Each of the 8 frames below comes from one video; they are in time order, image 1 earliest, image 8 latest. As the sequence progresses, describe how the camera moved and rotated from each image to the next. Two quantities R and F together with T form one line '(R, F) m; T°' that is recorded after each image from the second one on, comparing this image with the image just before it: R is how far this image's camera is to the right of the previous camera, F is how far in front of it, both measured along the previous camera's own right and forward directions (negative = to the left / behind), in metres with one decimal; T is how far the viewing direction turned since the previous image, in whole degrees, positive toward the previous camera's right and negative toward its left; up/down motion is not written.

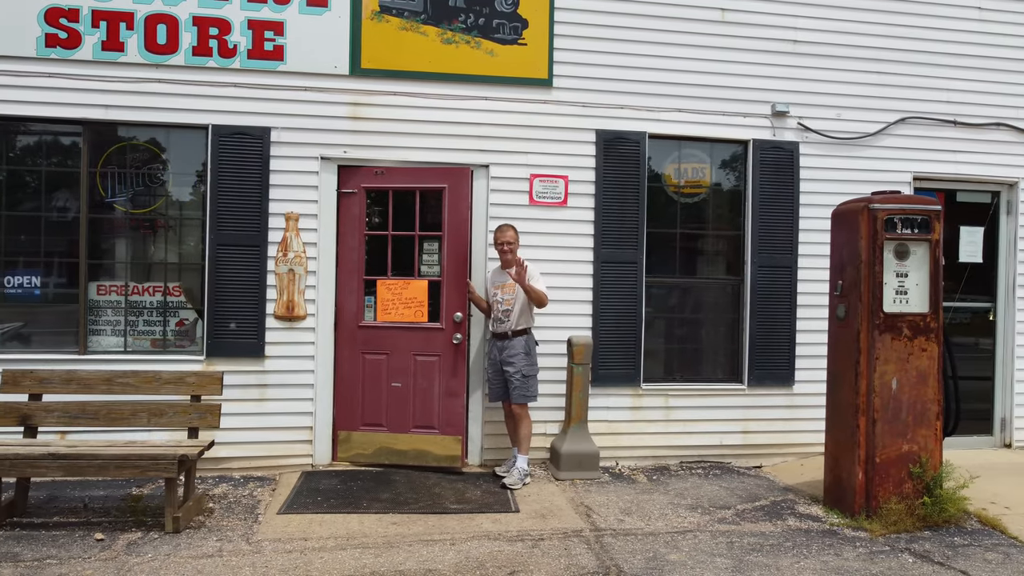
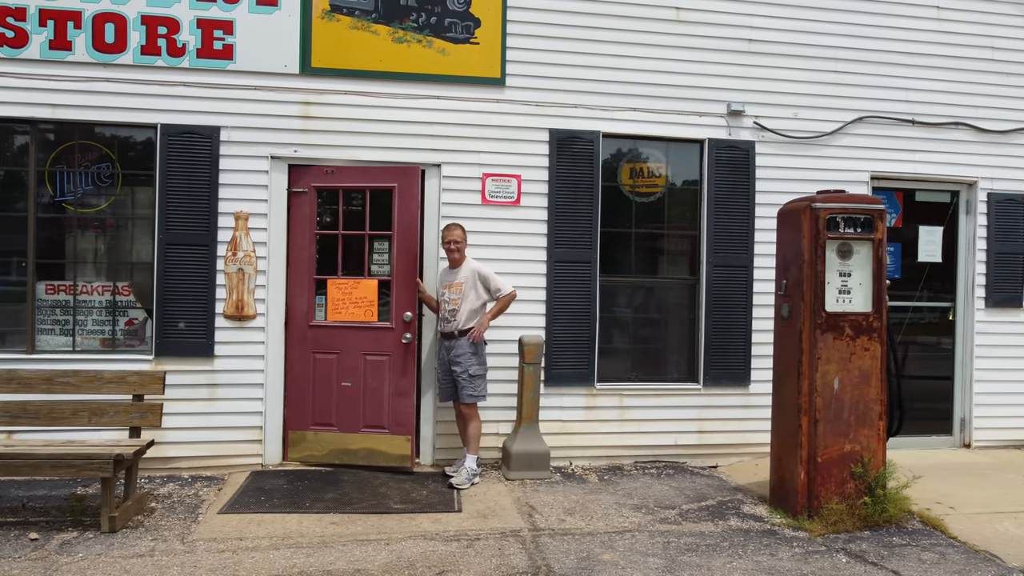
(+0.3, 0.0) m; 0°
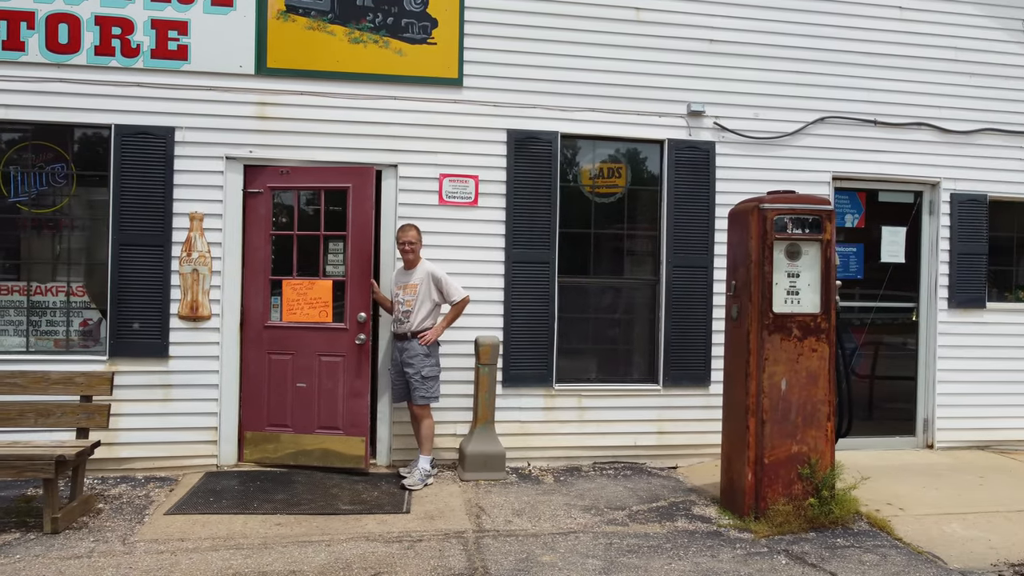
(+0.3, 0.0) m; 0°
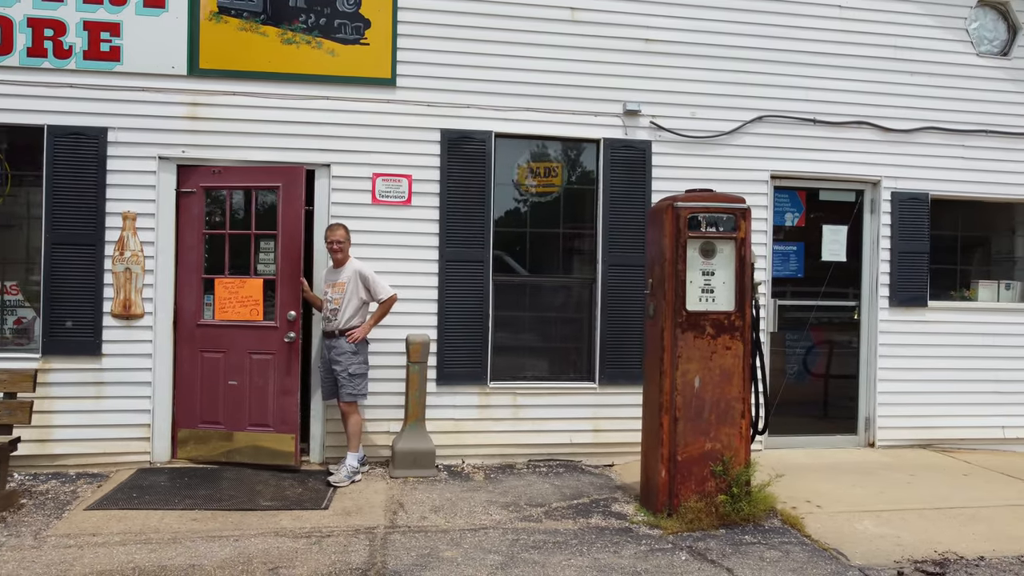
(+0.5, 0.0) m; -1°
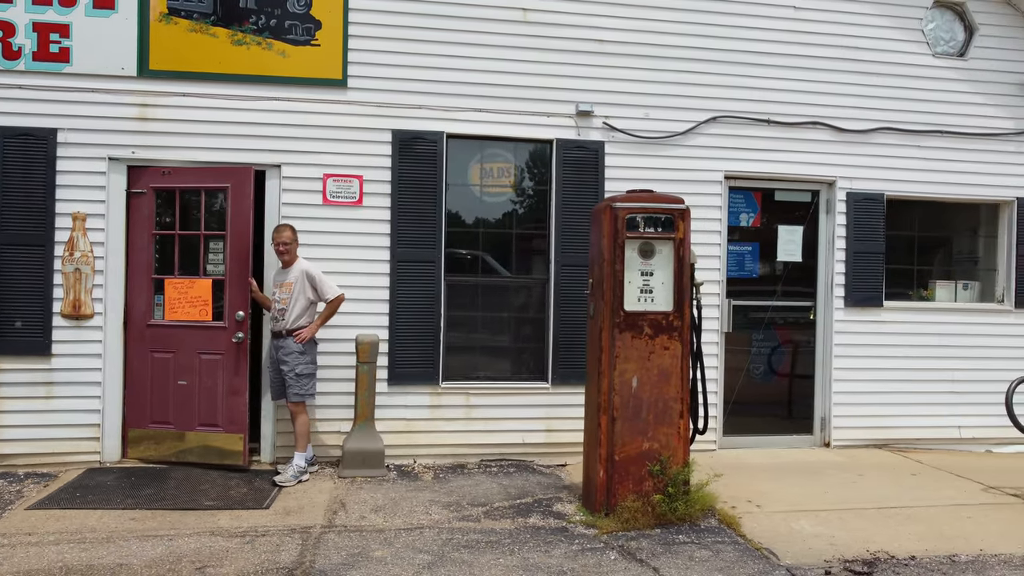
(+0.3, 0.0) m; 0°
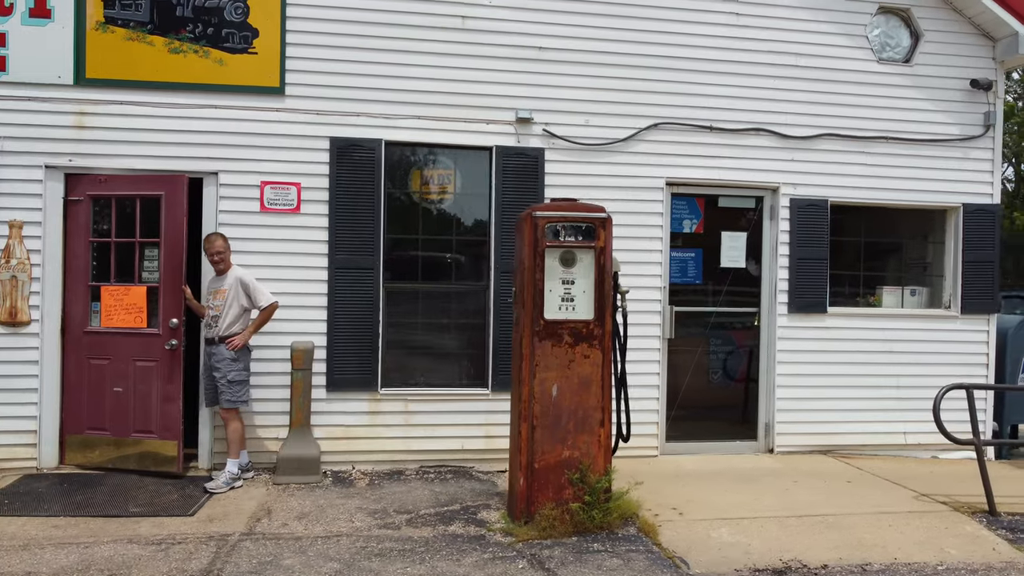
(+0.5, 0.0) m; 0°
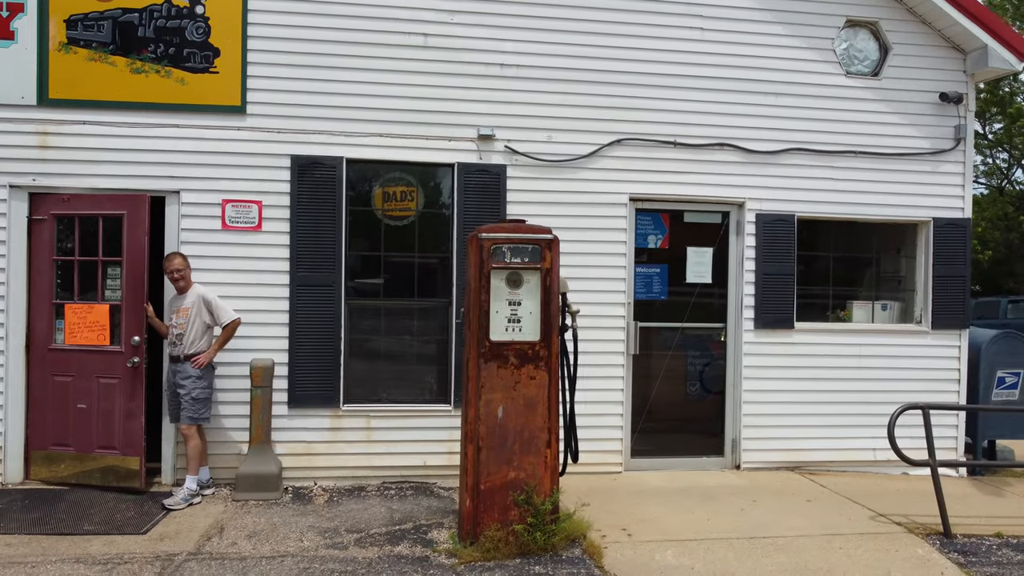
(+0.4, 0.0) m; -1°
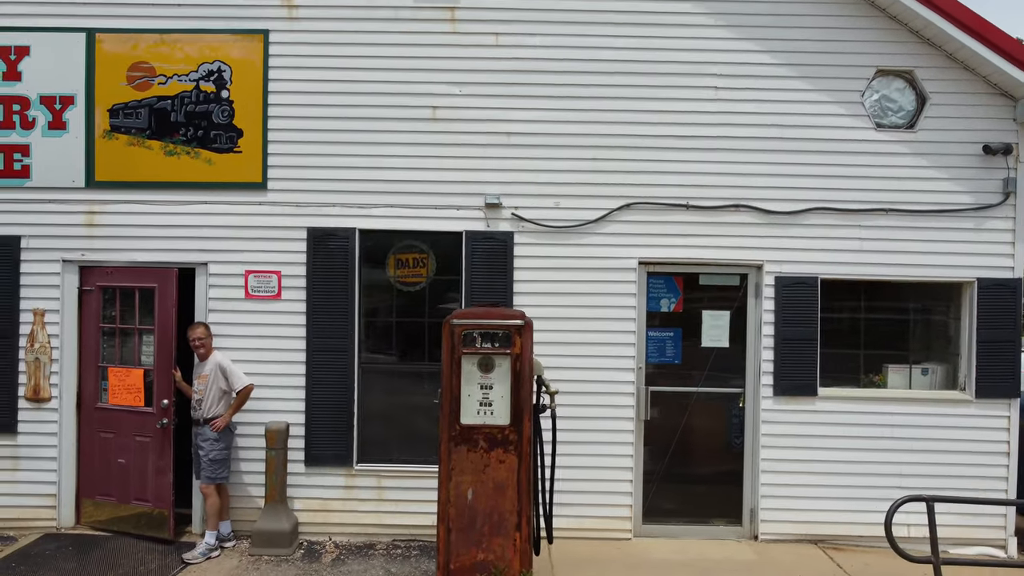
(+0.9, 0.0) m; -9°
